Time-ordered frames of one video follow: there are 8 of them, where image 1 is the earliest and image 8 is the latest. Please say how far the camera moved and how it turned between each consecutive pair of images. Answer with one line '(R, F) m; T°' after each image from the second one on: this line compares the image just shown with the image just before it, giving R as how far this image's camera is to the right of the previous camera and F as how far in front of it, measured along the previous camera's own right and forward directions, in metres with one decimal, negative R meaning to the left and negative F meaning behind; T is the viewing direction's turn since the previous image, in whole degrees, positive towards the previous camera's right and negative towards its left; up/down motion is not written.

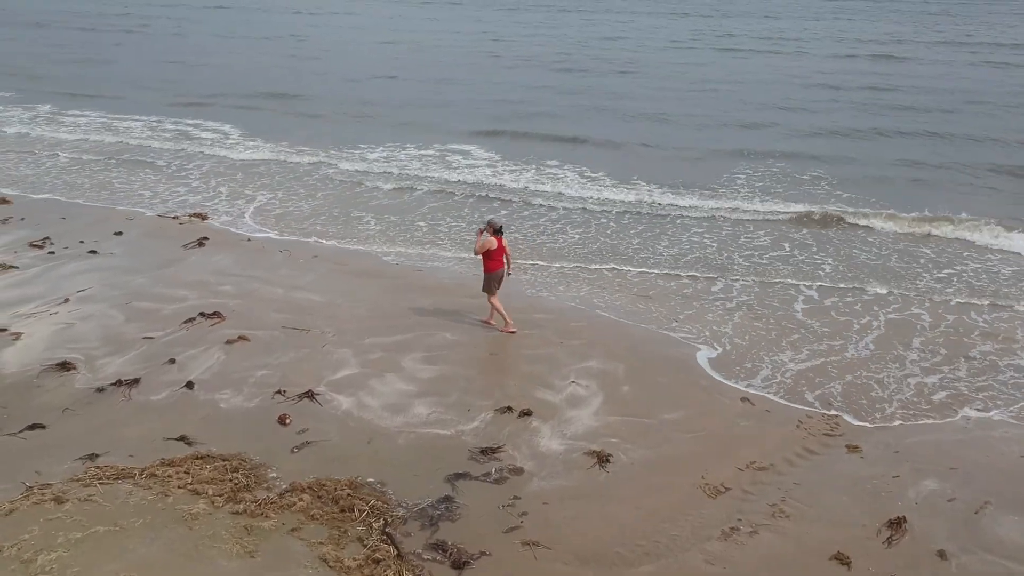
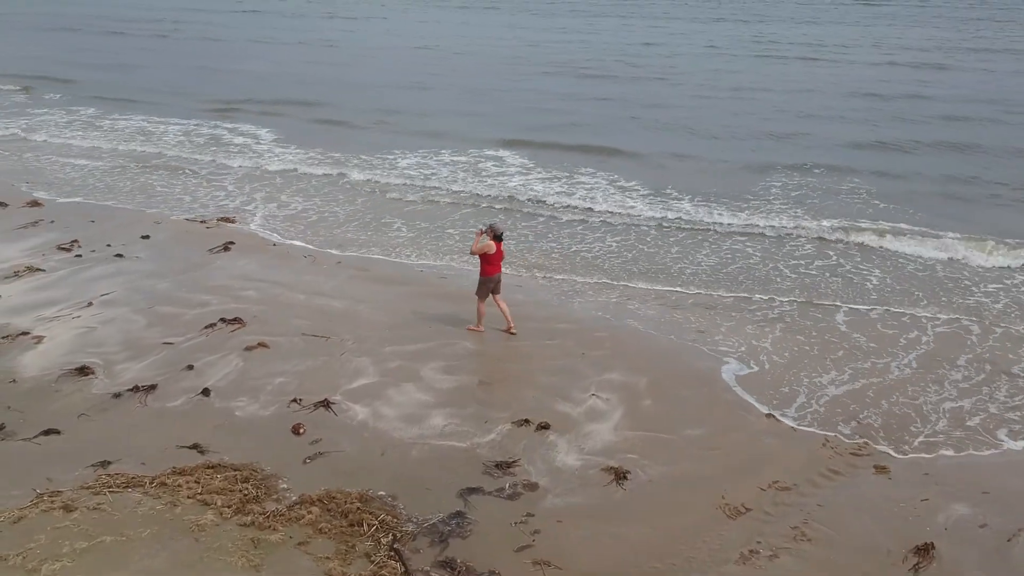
(+0.1, +0.1) m; -2°
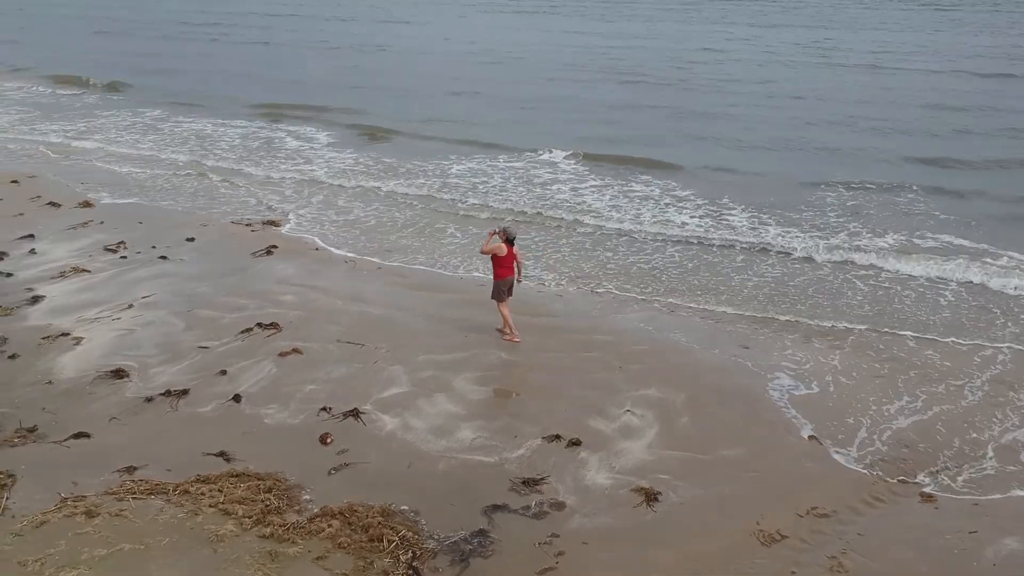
(+0.1, +0.2) m; -3°
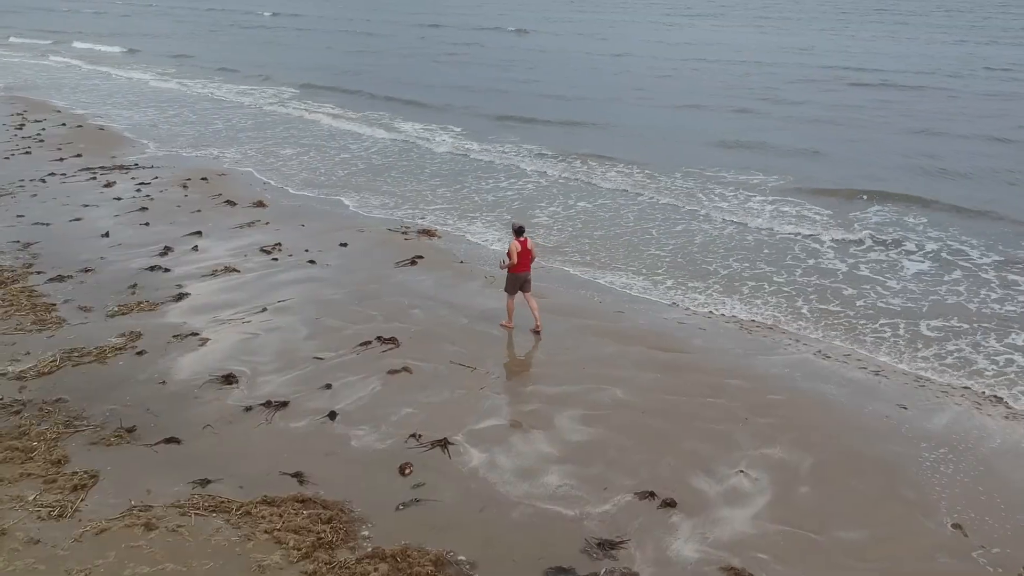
(+0.6, +0.6) m; -12°
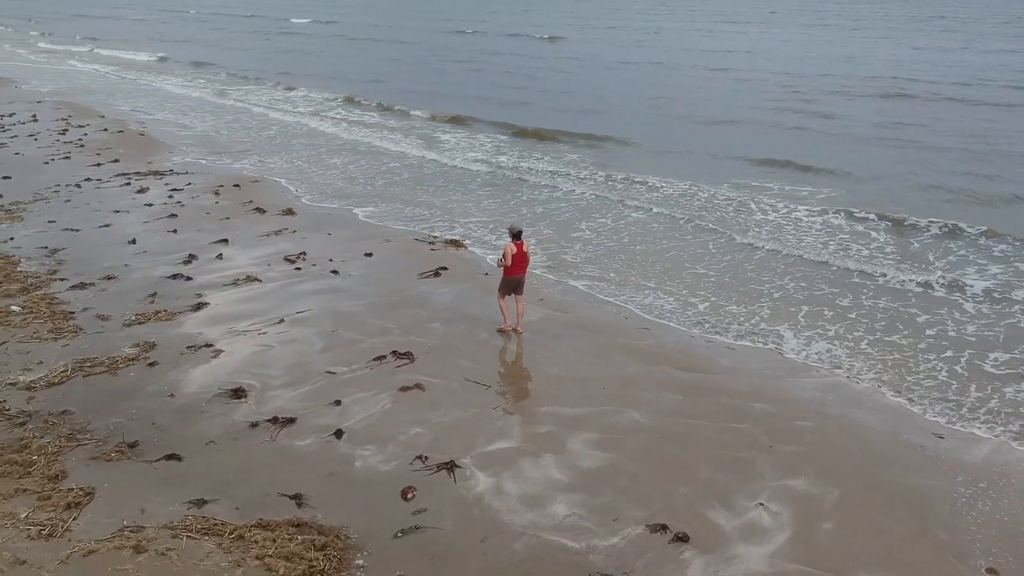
(+0.2, +0.3) m; -3°
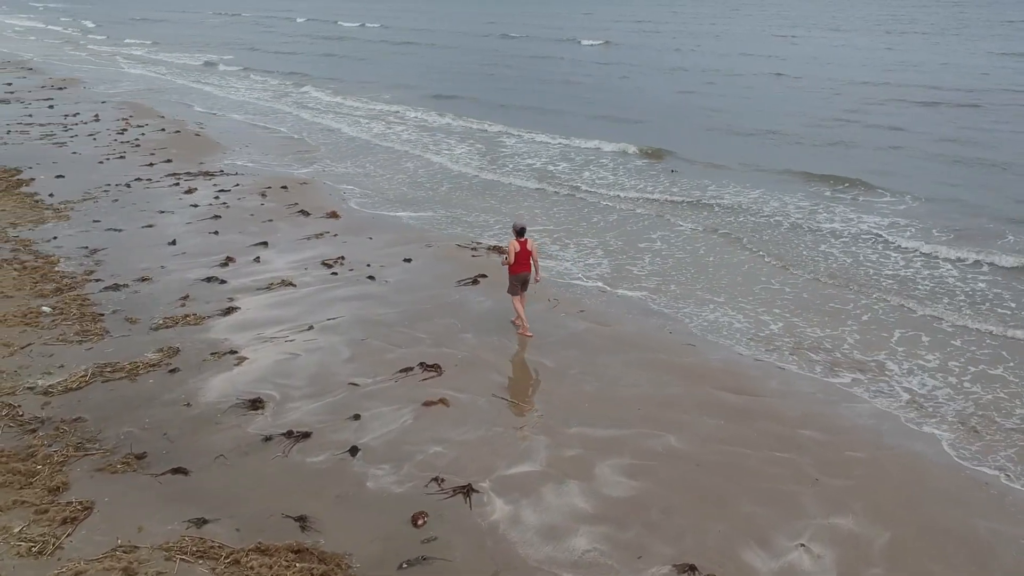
(+0.2, +0.4) m; -4°
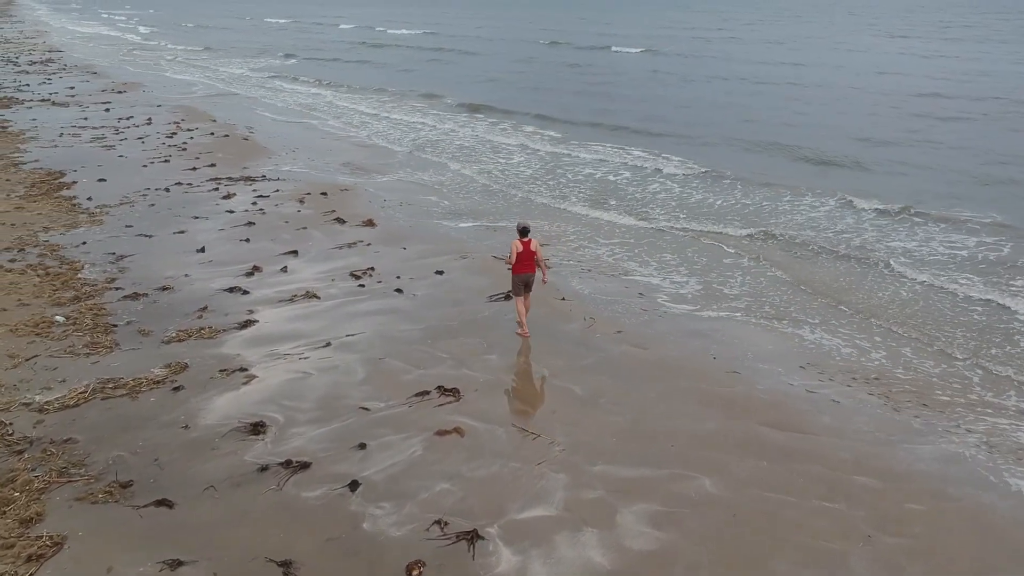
(+0.2, +0.6) m; -4°
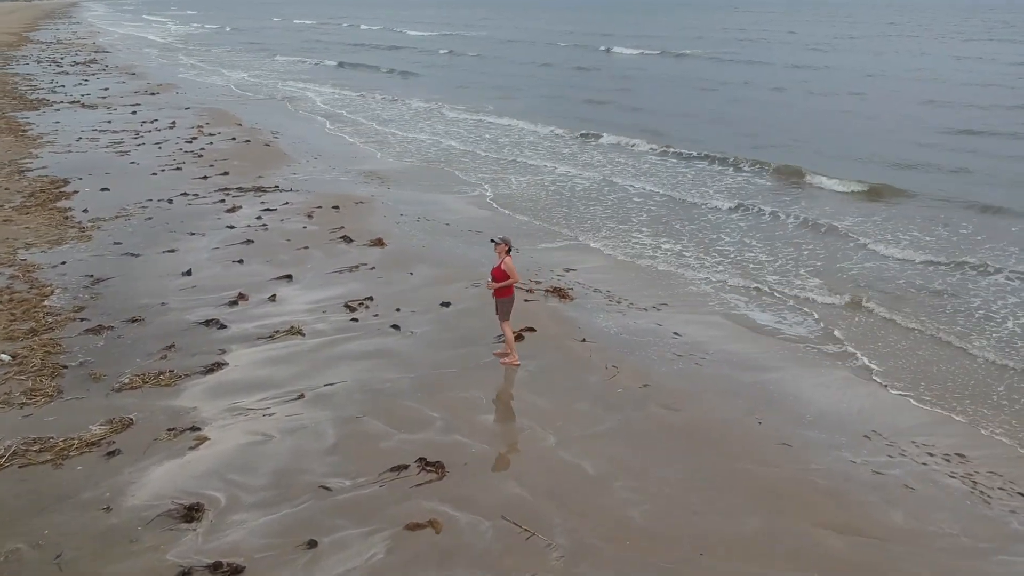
(+0.3, +1.3) m; -3°
